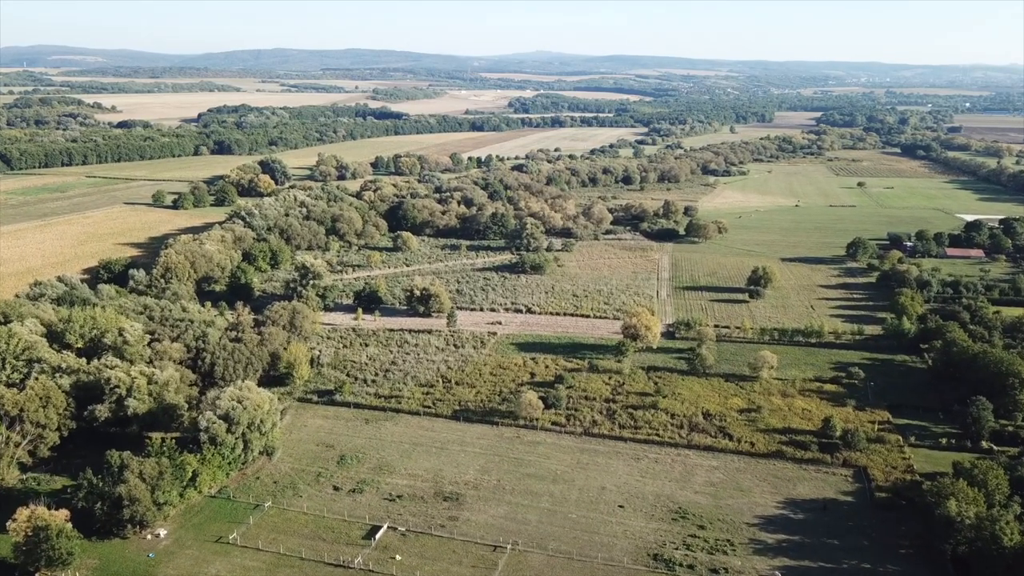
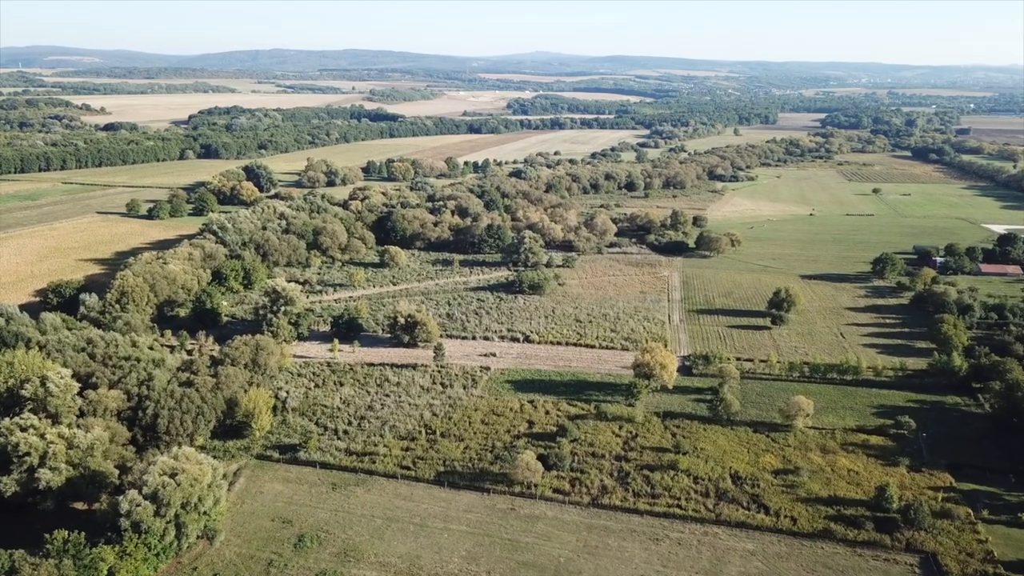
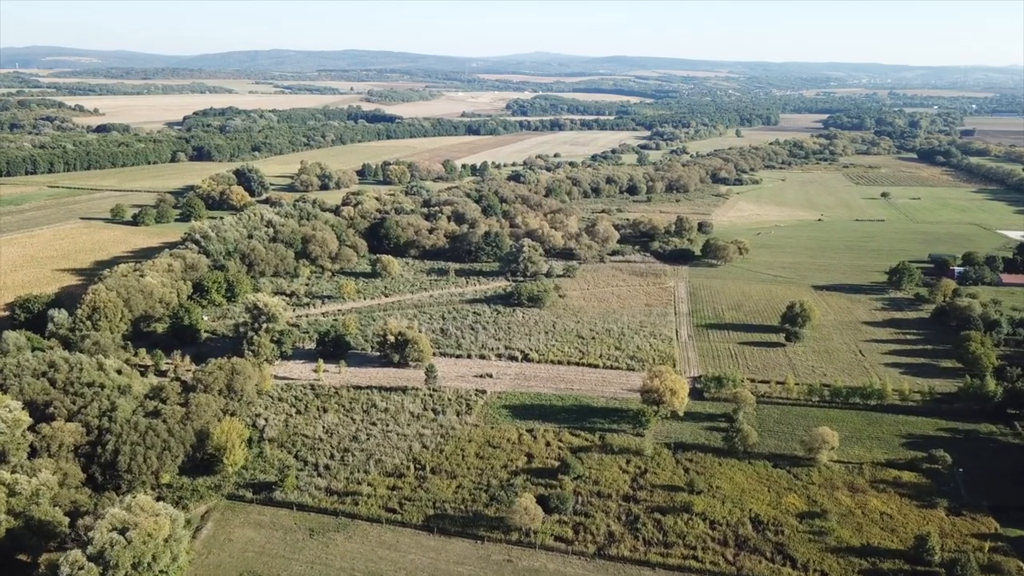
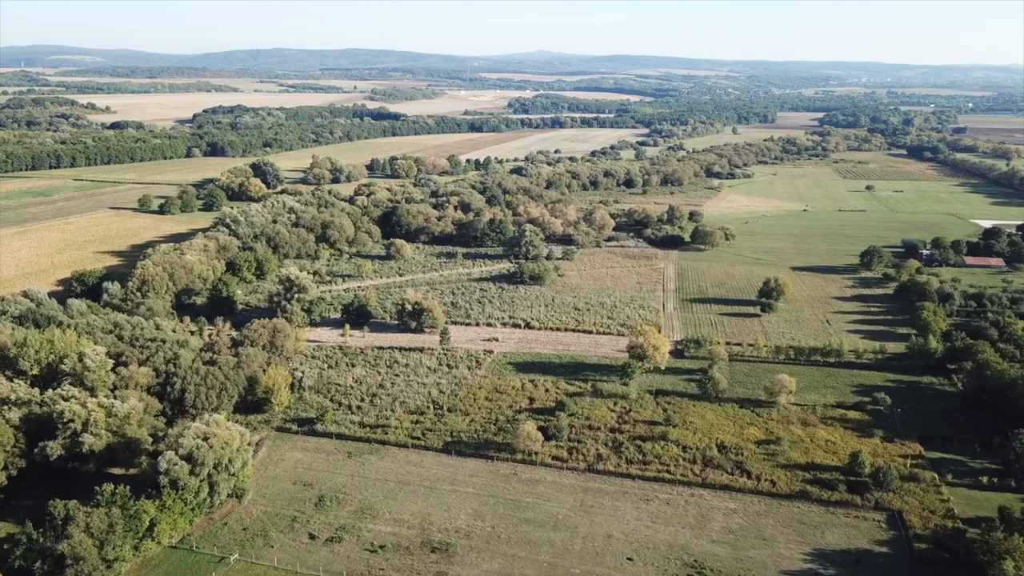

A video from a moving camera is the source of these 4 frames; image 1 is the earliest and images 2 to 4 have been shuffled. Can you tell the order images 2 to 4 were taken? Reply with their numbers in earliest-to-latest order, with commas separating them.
4, 2, 3
